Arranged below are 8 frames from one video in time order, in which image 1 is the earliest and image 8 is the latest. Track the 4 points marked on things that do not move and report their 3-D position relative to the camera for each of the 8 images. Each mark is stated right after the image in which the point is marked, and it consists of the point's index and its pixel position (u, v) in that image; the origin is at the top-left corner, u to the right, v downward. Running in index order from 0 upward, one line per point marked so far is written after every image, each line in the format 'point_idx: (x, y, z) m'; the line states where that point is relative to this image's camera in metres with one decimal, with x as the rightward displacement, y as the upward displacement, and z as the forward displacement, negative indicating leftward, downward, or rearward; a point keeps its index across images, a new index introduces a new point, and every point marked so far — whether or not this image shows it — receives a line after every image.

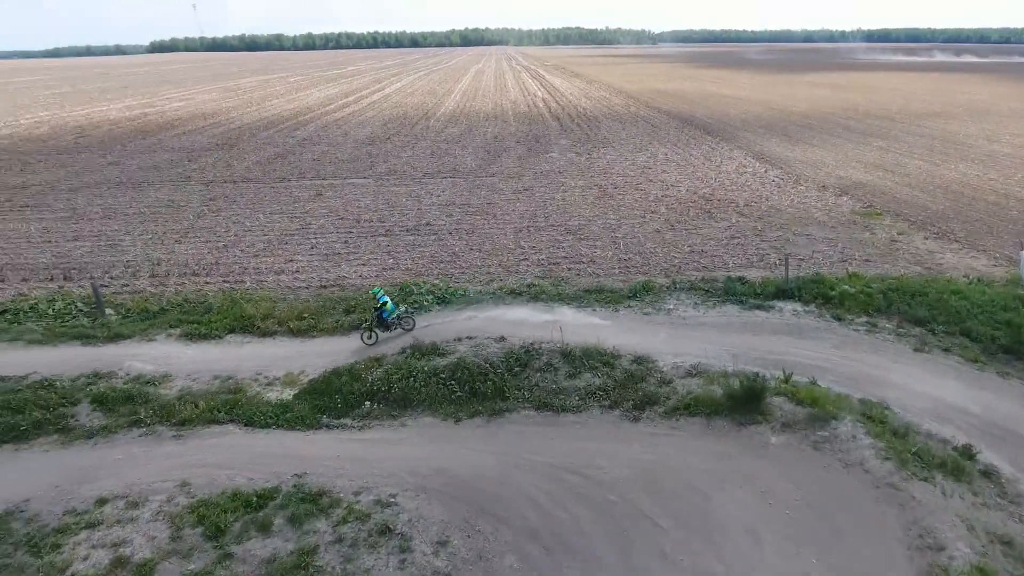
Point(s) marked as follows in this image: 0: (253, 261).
0: (-6.7, +0.7, +16.8) m
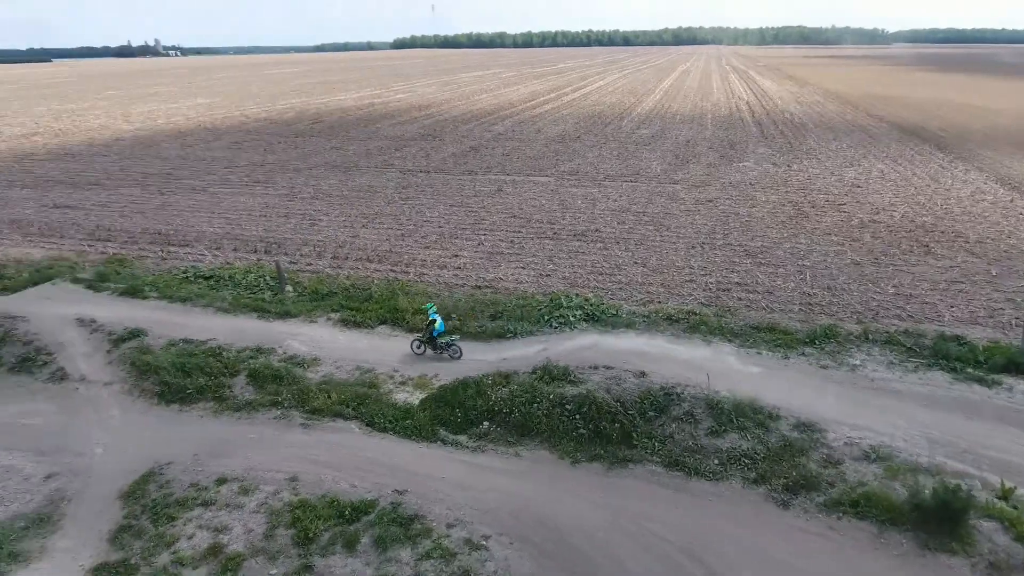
0: (-2.4, +0.9, +17.0) m
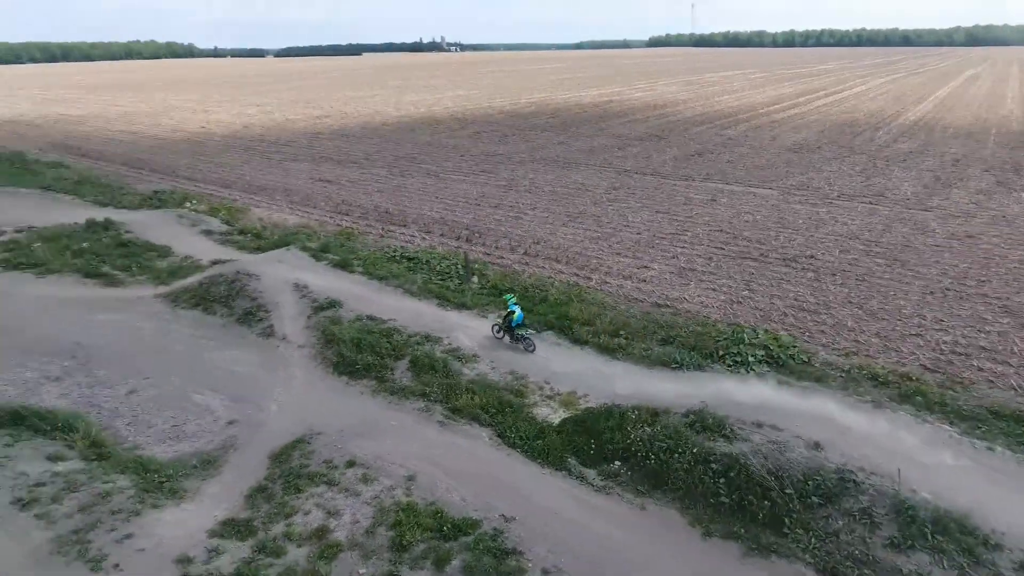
0: (+2.5, +0.7, +16.2) m
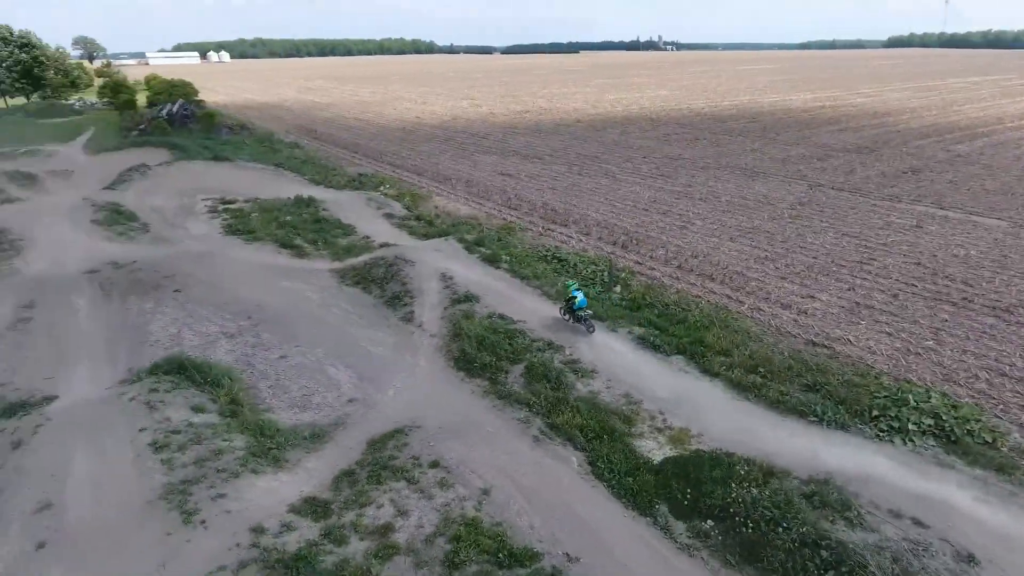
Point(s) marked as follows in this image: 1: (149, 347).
0: (+5.8, +0.1, +14.4) m
1: (-8.1, -1.3, +14.5) m
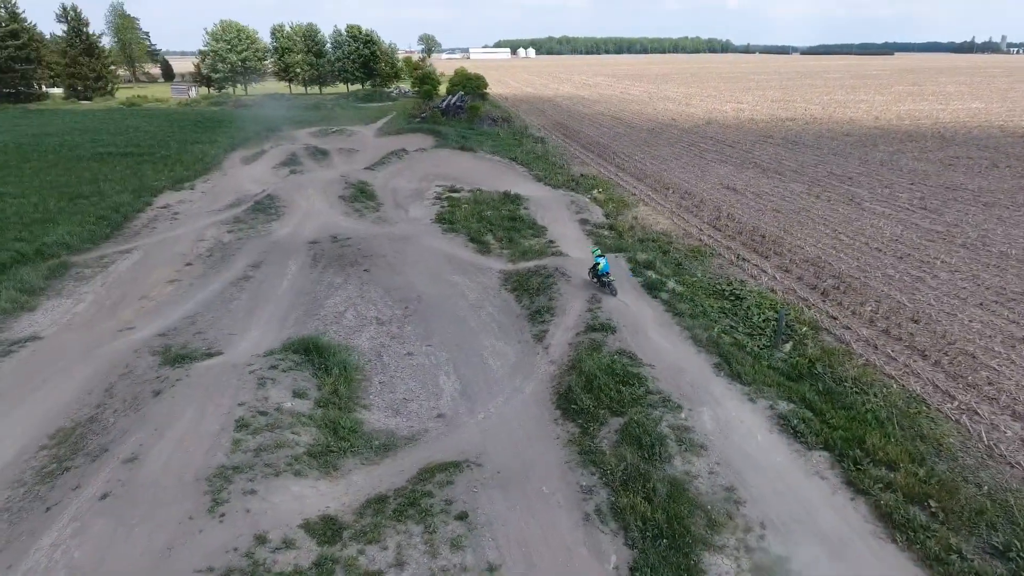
0: (+8.1, -1.5, +10.4) m
1: (-4.8, -0.8, +15.7) m
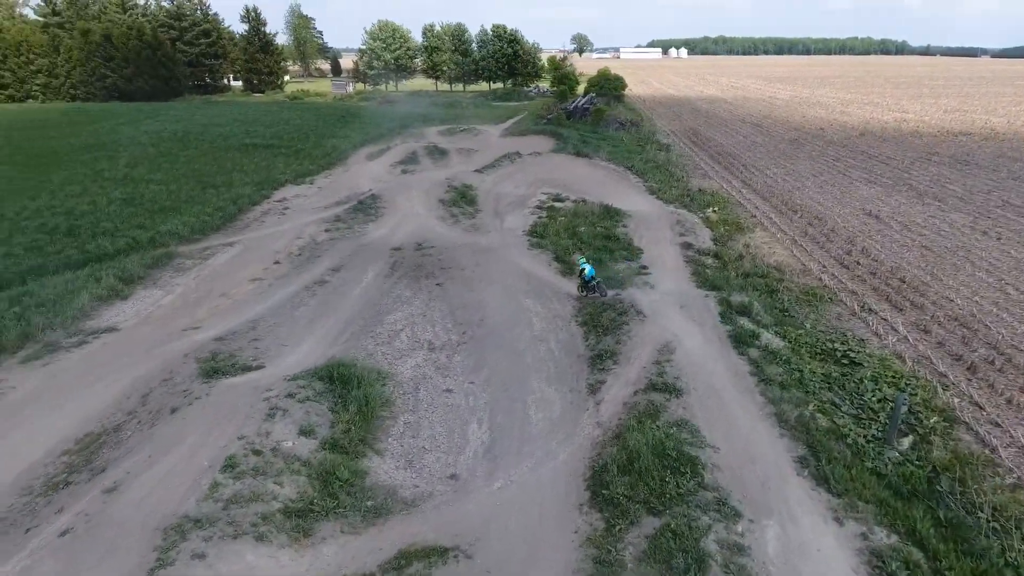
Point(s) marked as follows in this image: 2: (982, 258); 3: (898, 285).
0: (+8.2, -2.8, +7.1) m
1: (-3.4, -1.2, +14.9) m
2: (+13.1, +0.9, +18.2) m
3: (+9.5, +0.1, +16.0) m
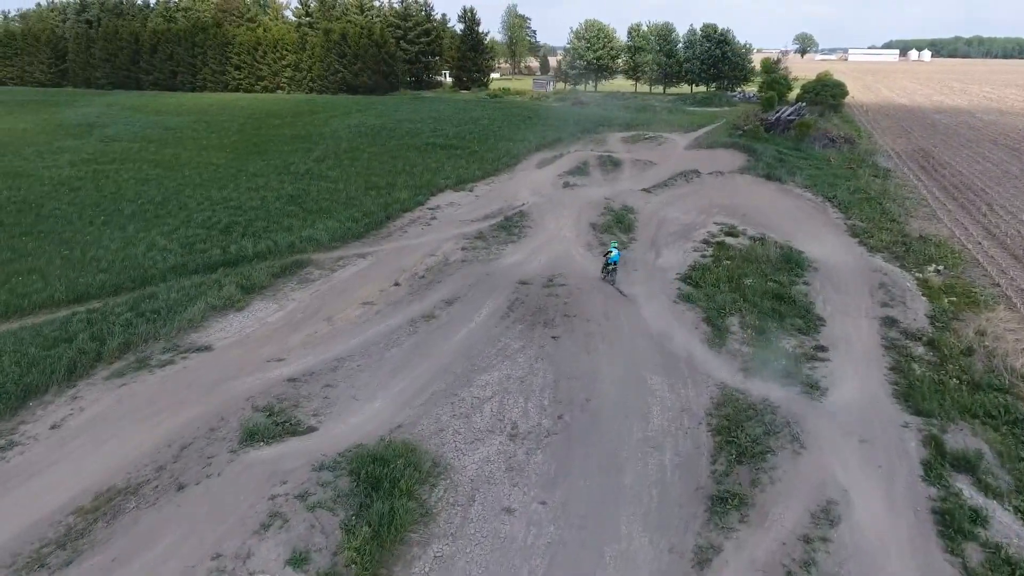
0: (+7.4, -5.0, +1.8) m
1: (-1.3, -2.2, +12.4) m
2: (+15.5, -2.1, +11.1) m
3: (+11.4, -2.5, +10.0) m
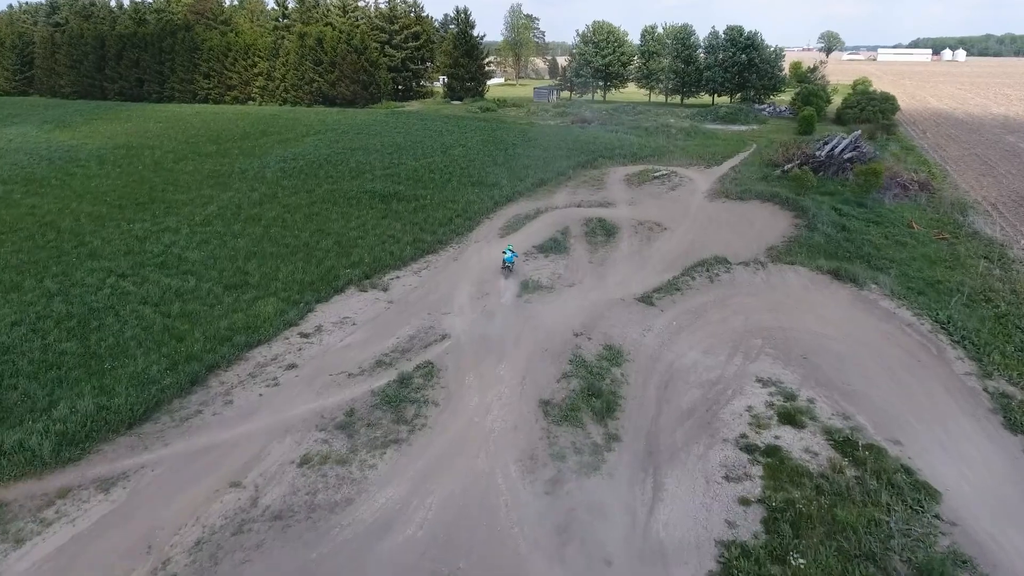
0: (+4.6, -9.7, -8.2) m
1: (-3.8, -6.8, +2.6) m
2: (+13.0, -6.7, +0.9) m
3: (+8.9, -7.1, -0.1) m
